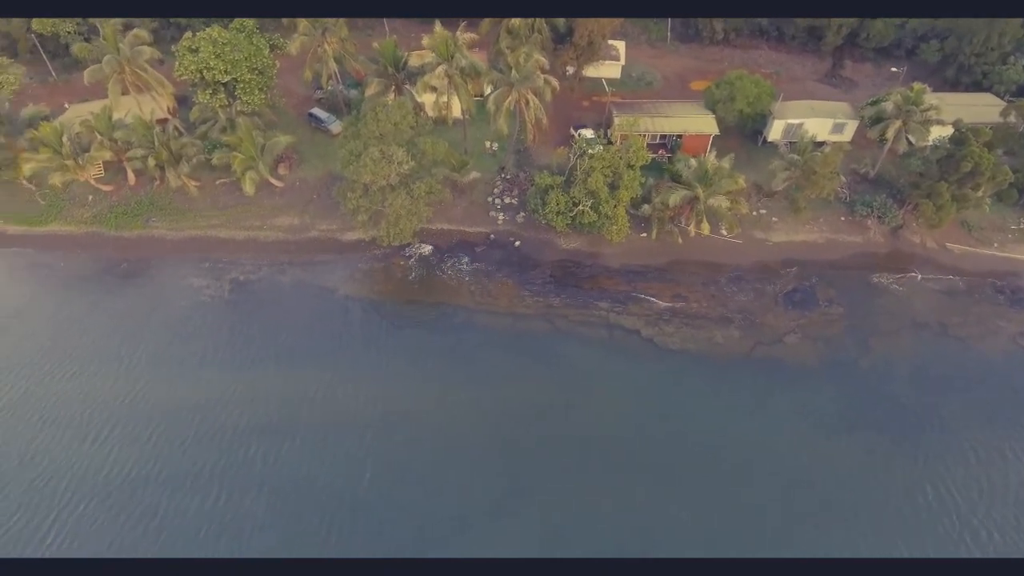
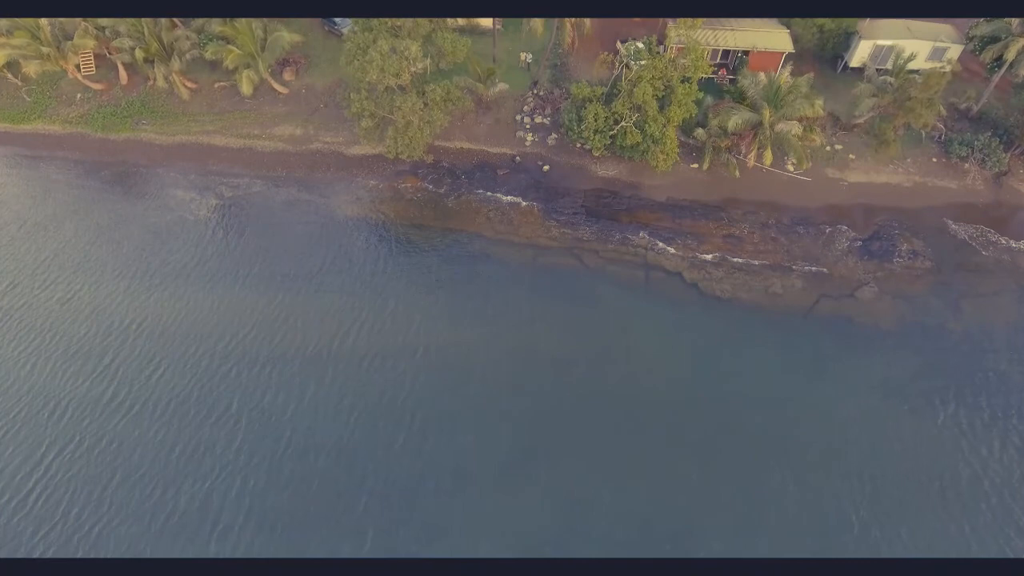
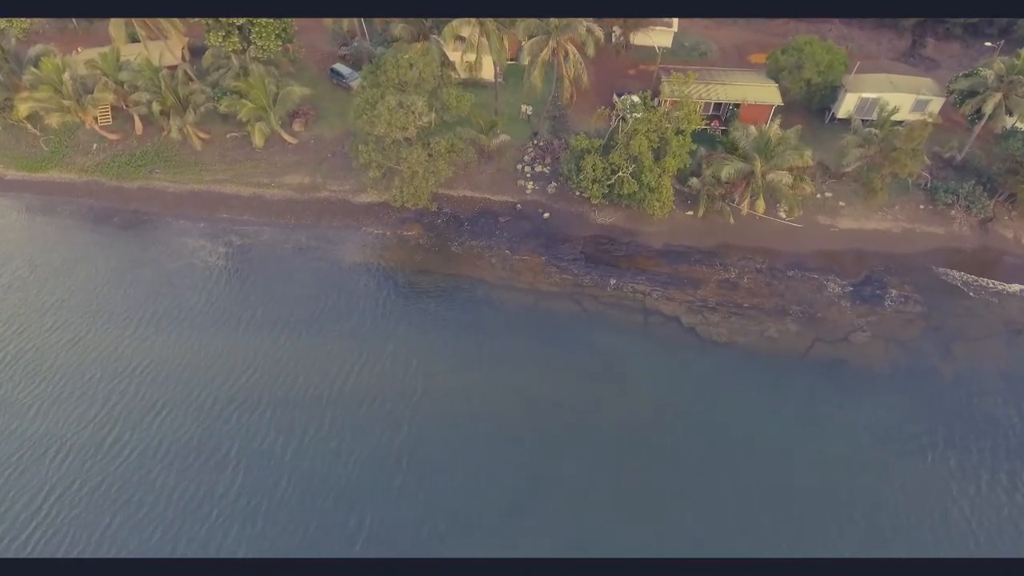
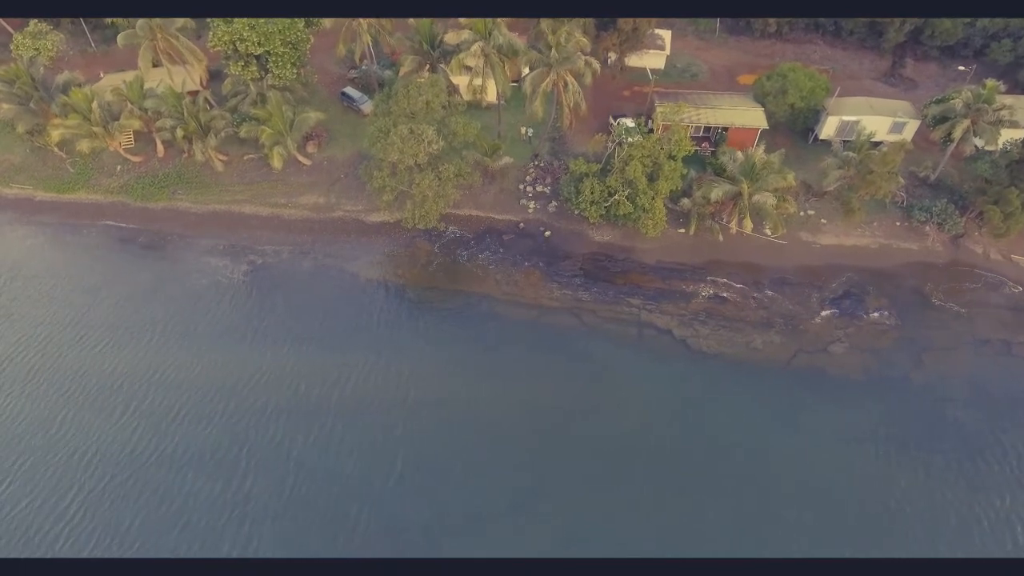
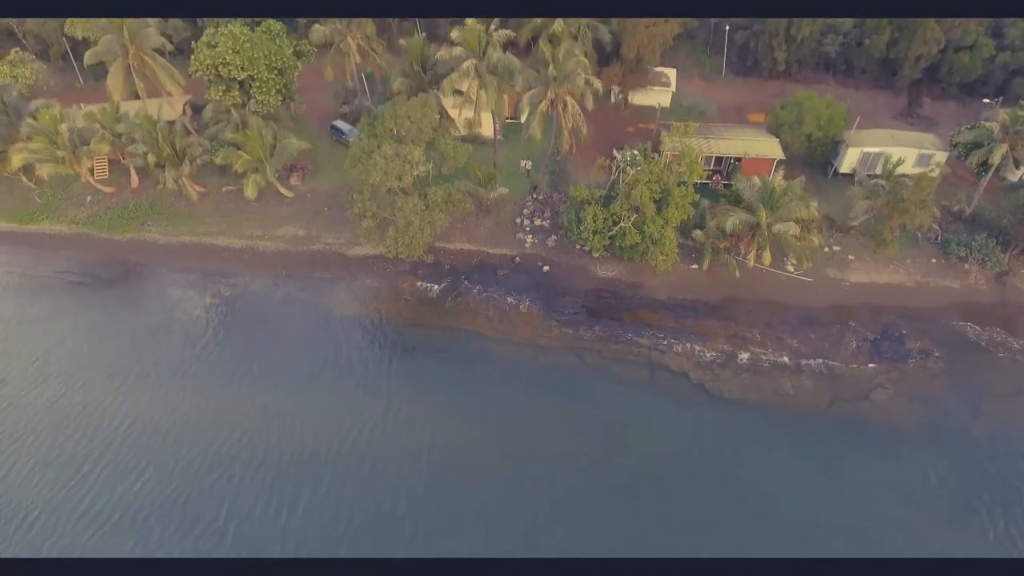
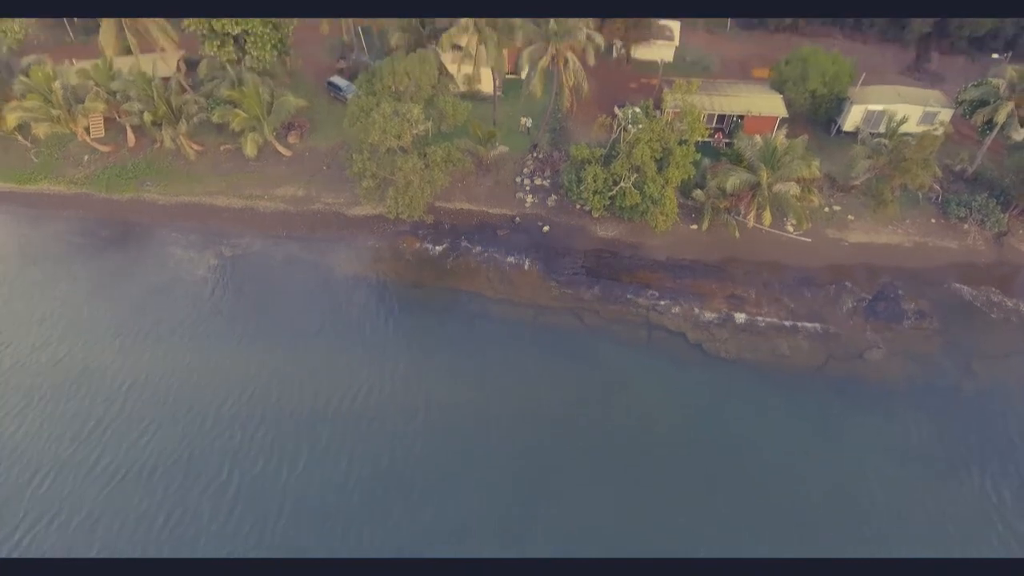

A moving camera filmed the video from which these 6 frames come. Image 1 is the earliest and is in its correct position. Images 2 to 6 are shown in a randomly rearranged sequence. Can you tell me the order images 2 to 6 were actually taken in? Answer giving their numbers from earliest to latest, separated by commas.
4, 3, 2, 6, 5
